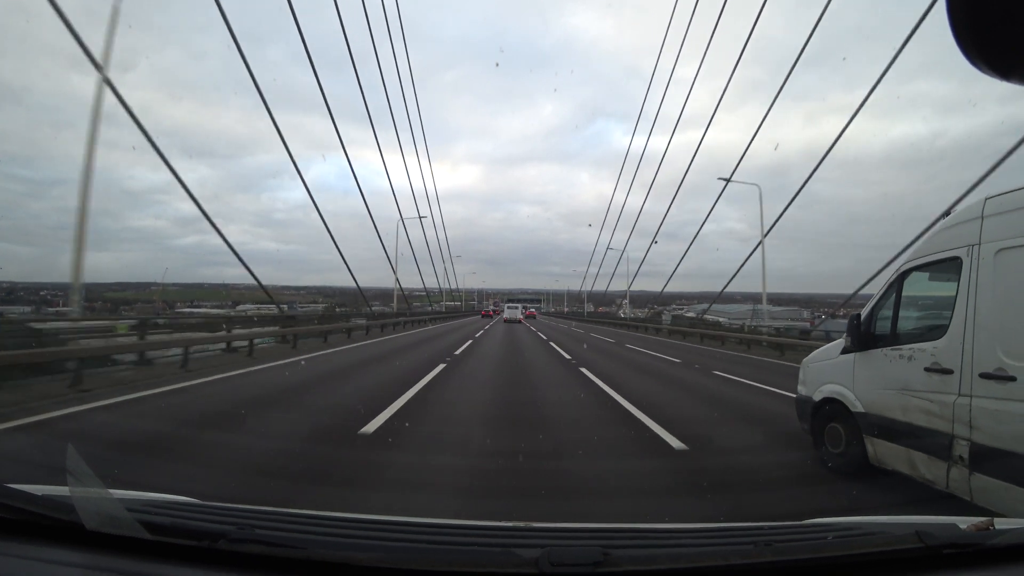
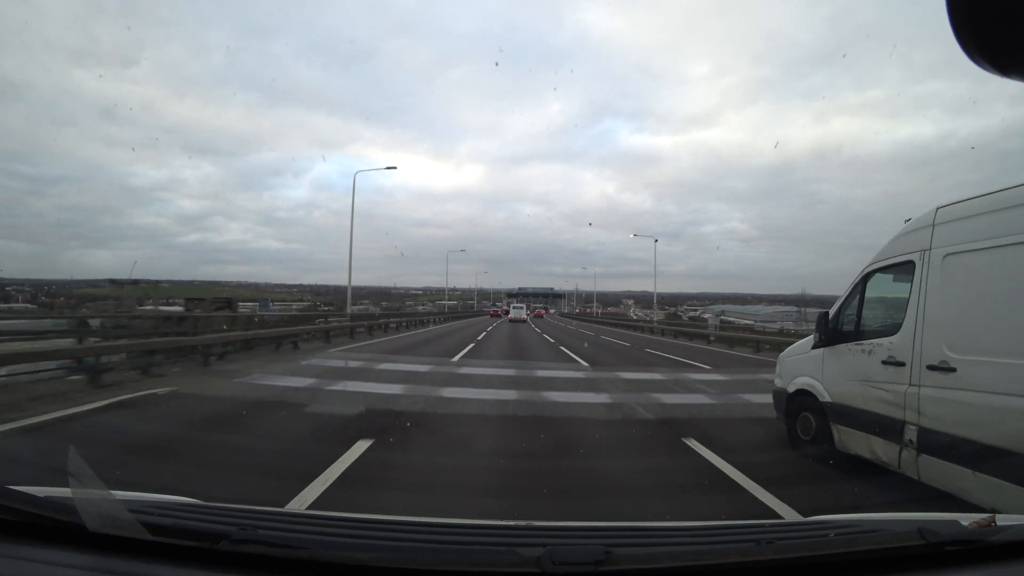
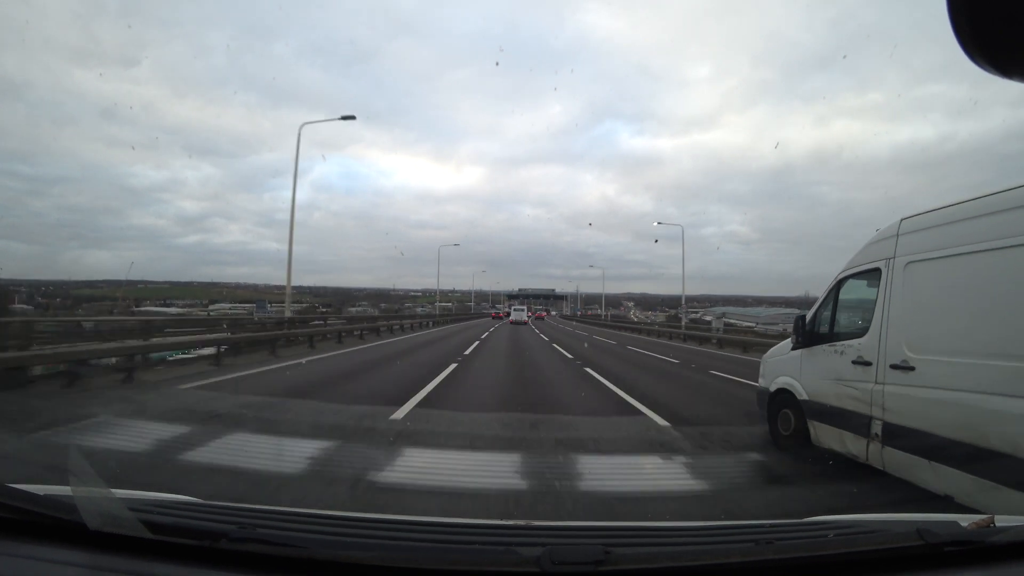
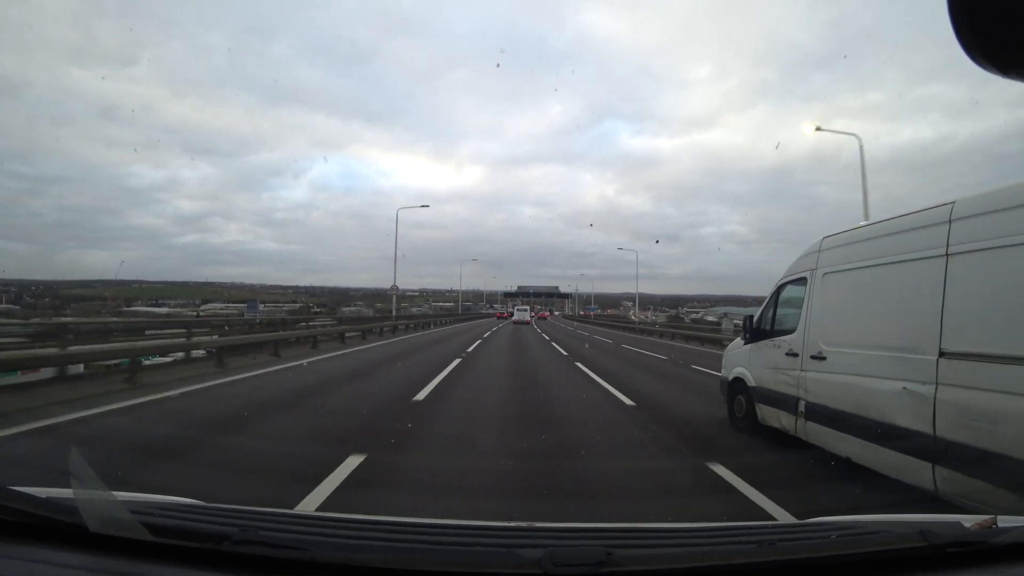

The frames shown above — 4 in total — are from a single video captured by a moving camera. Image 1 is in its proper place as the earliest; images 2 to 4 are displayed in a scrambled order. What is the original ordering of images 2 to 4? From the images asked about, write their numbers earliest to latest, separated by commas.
2, 3, 4
